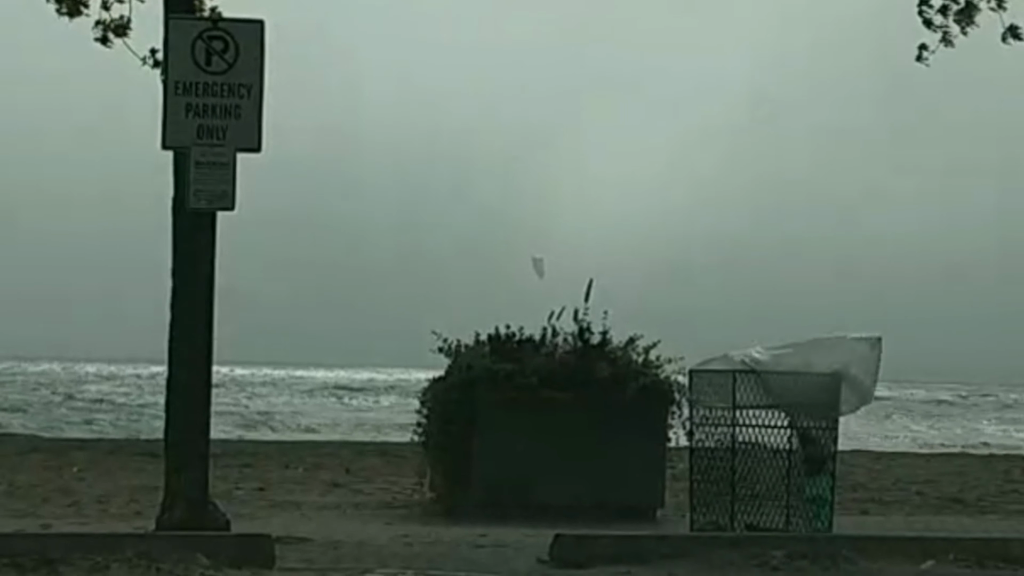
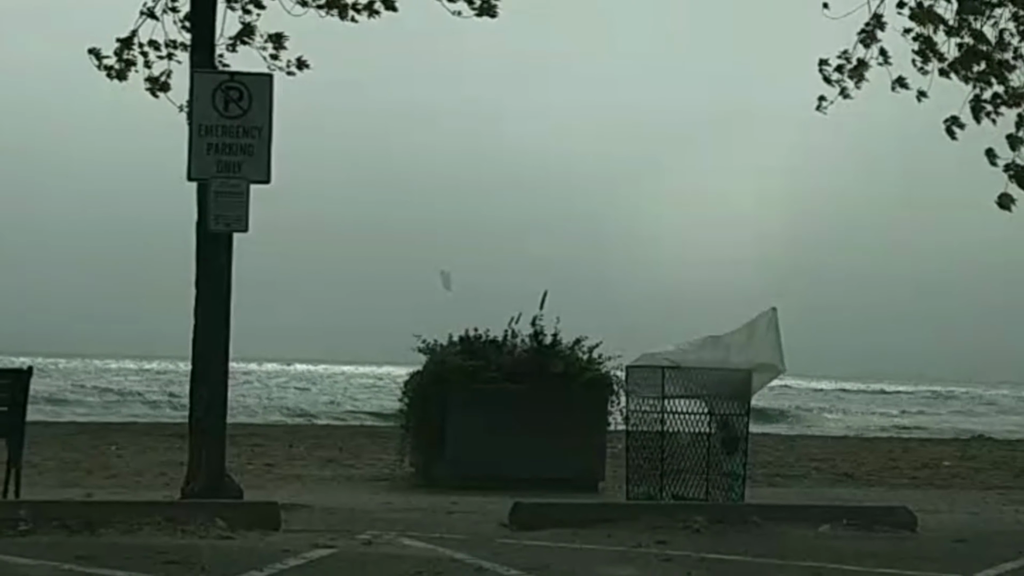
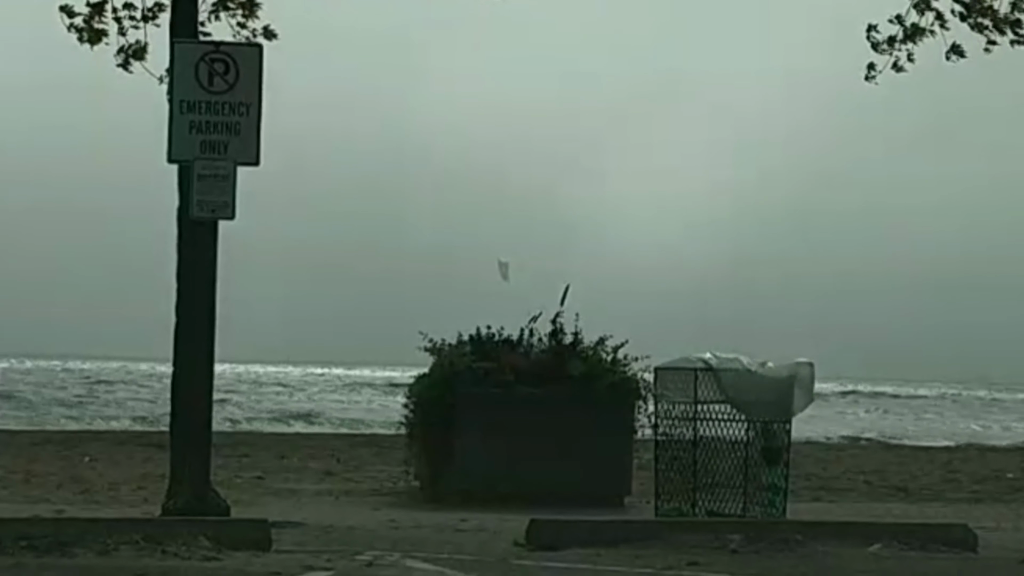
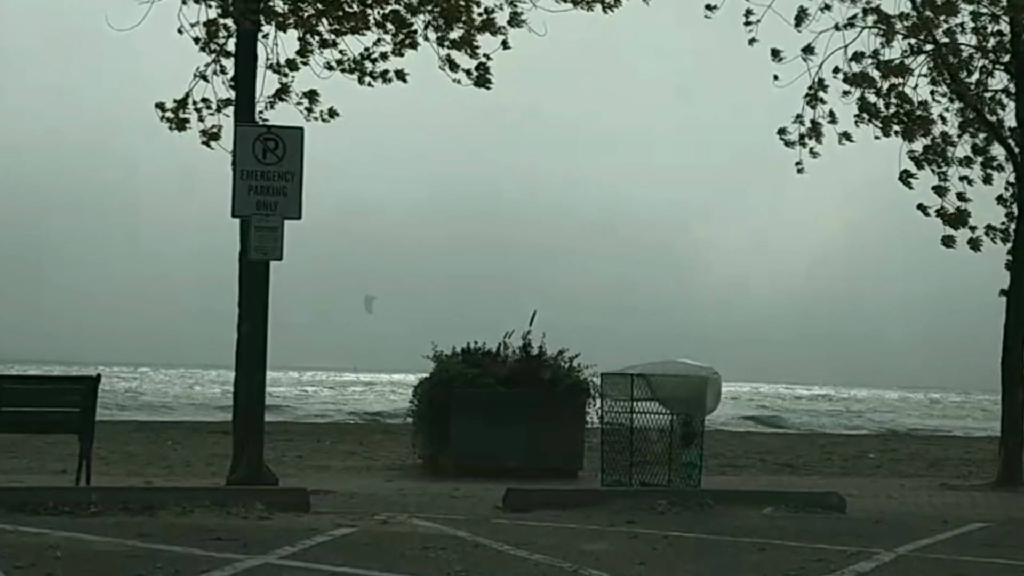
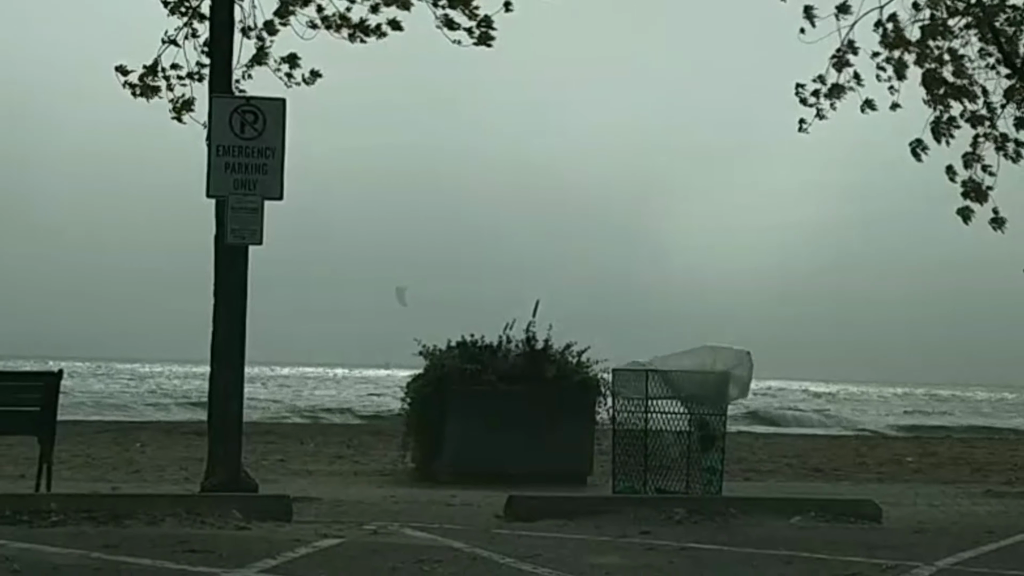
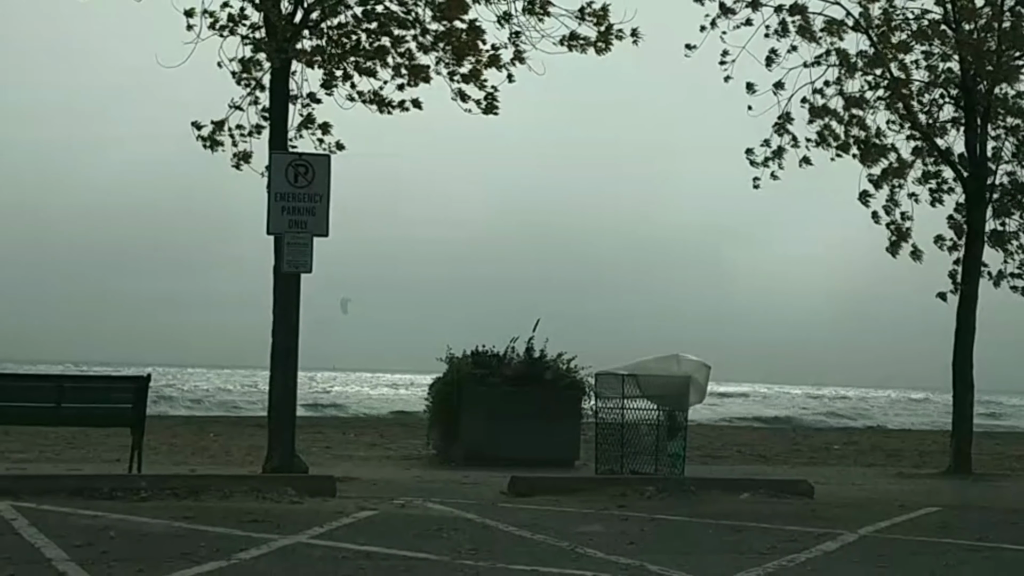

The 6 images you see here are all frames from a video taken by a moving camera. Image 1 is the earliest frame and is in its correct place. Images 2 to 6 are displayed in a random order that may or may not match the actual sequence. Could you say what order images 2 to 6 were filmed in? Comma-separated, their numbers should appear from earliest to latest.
3, 2, 5, 4, 6
